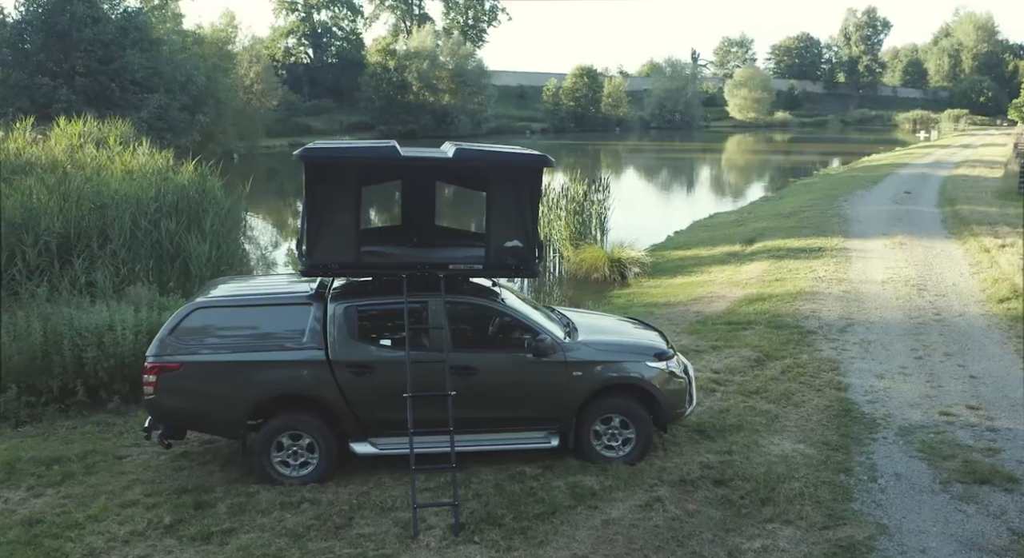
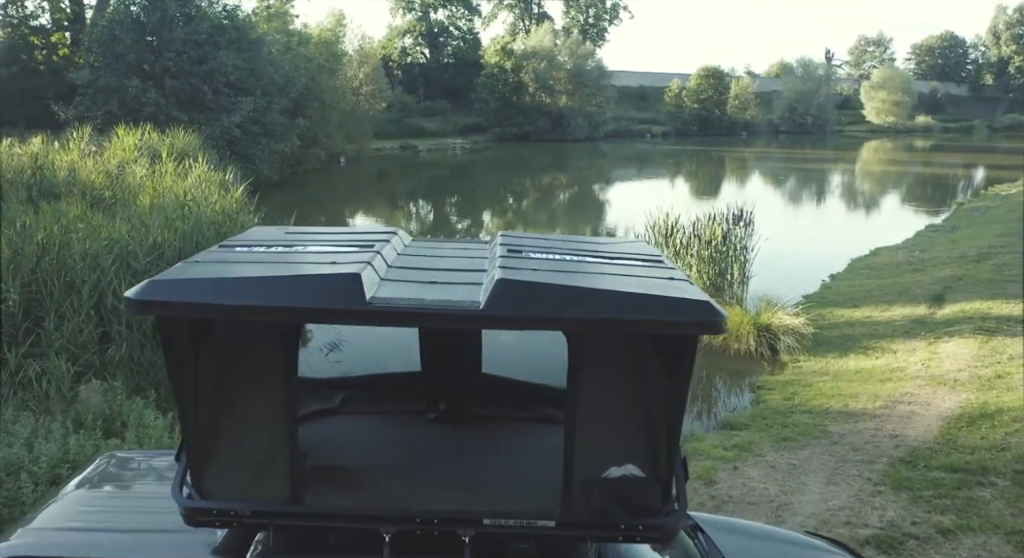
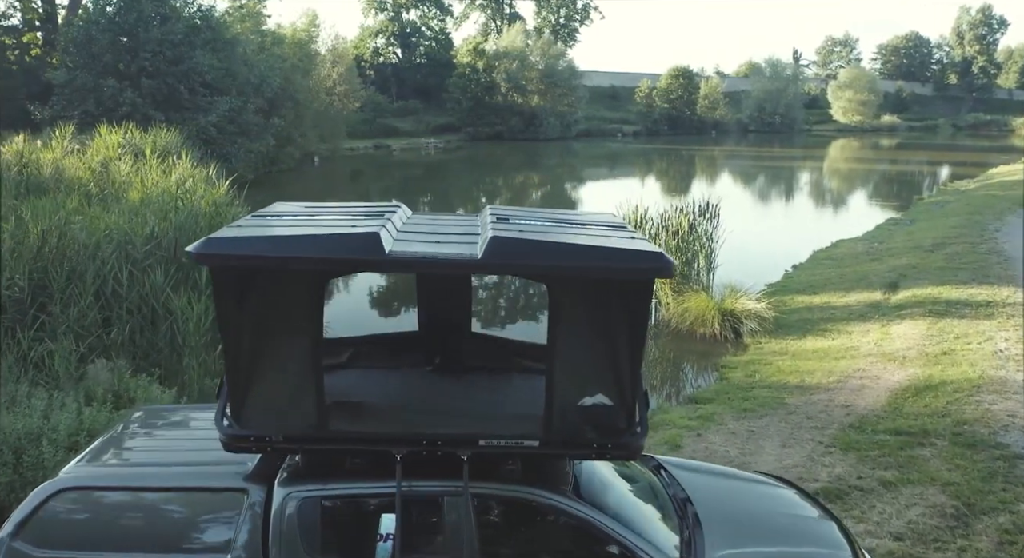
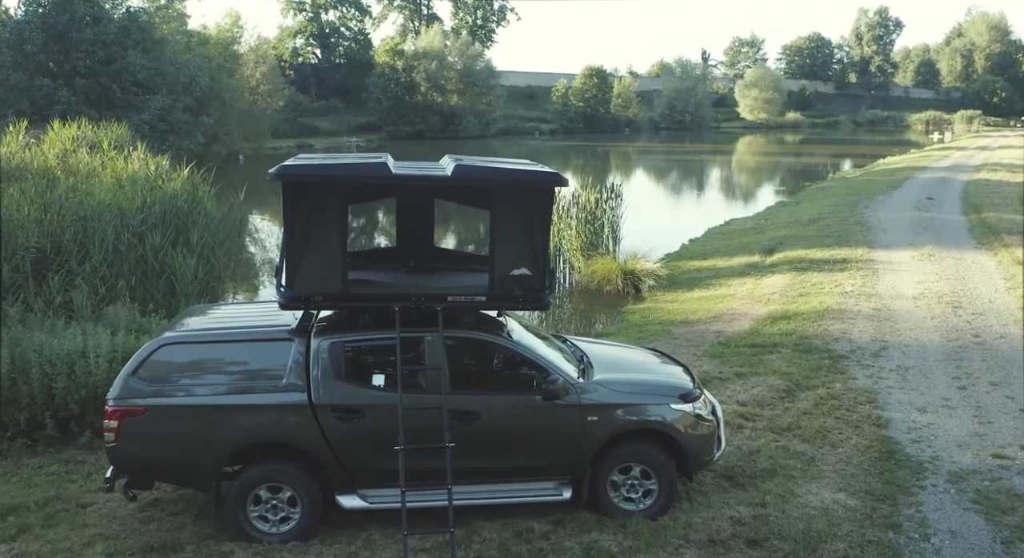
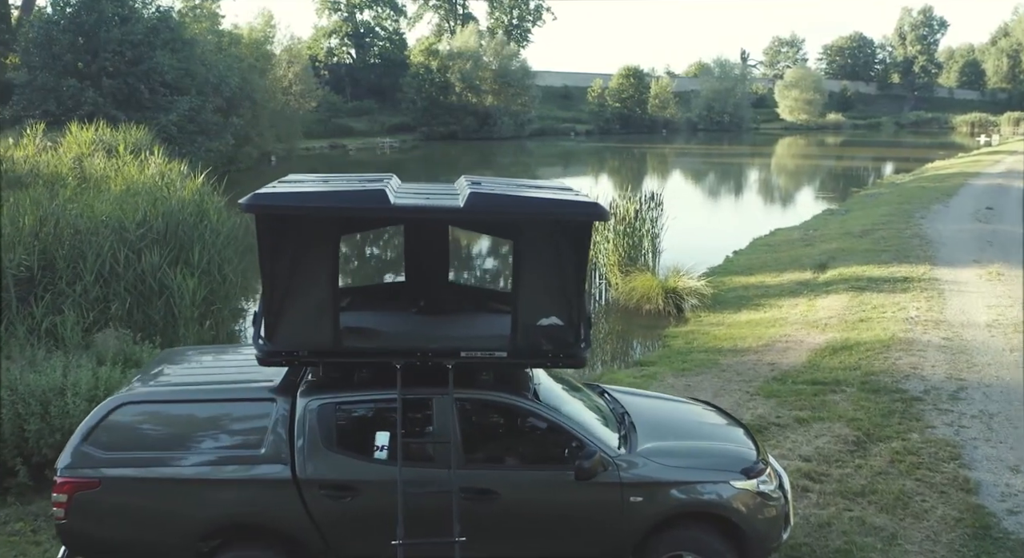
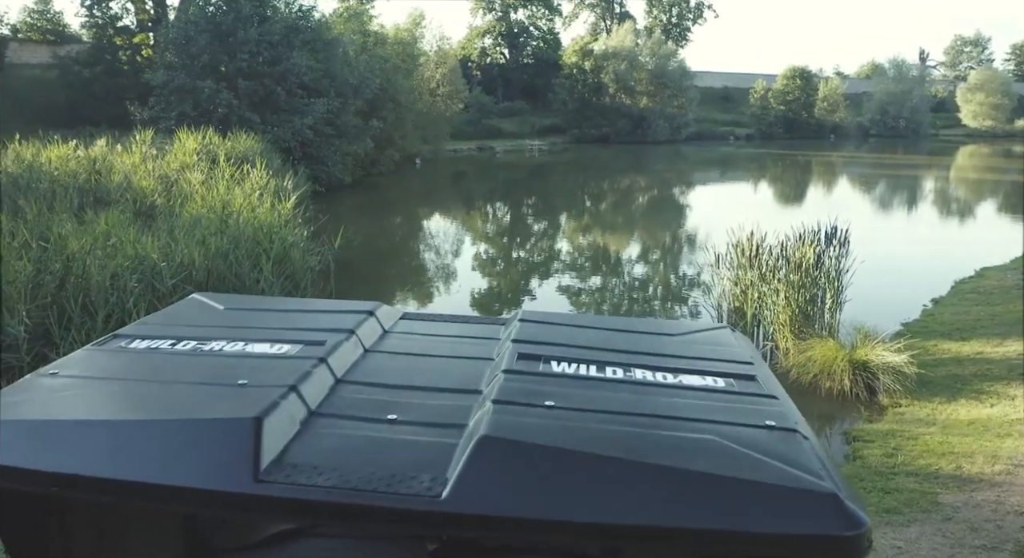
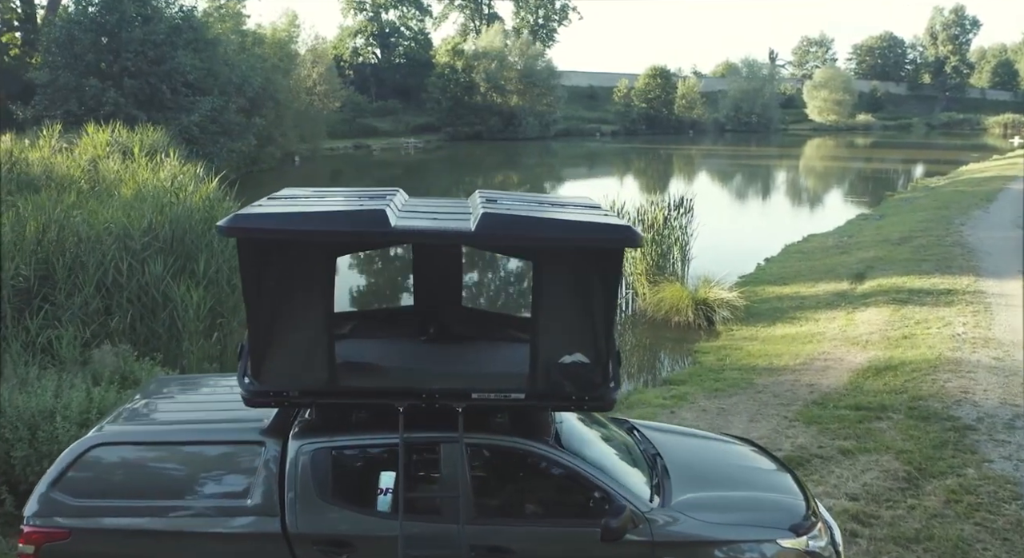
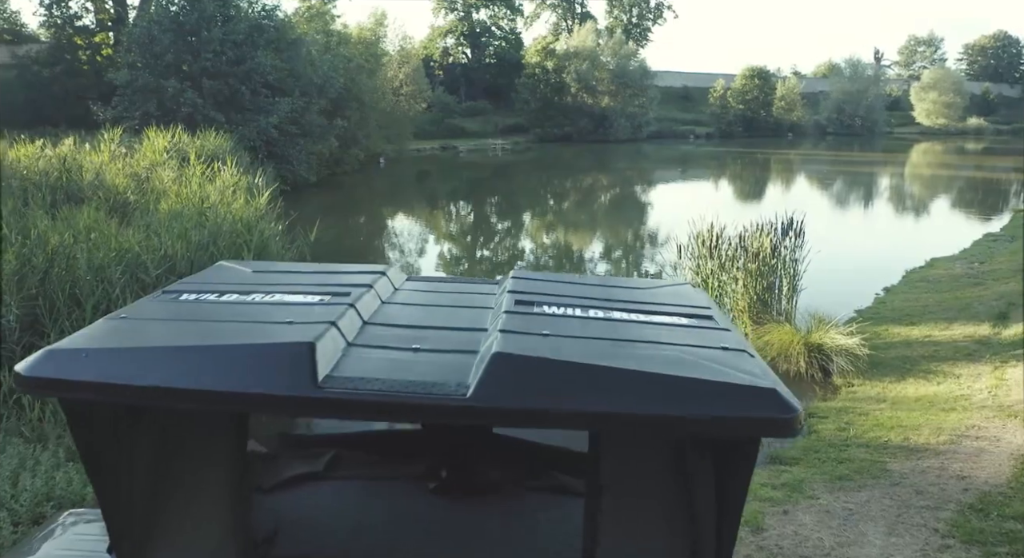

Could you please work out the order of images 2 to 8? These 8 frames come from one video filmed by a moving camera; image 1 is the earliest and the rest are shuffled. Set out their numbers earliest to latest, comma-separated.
4, 5, 7, 3, 2, 8, 6
